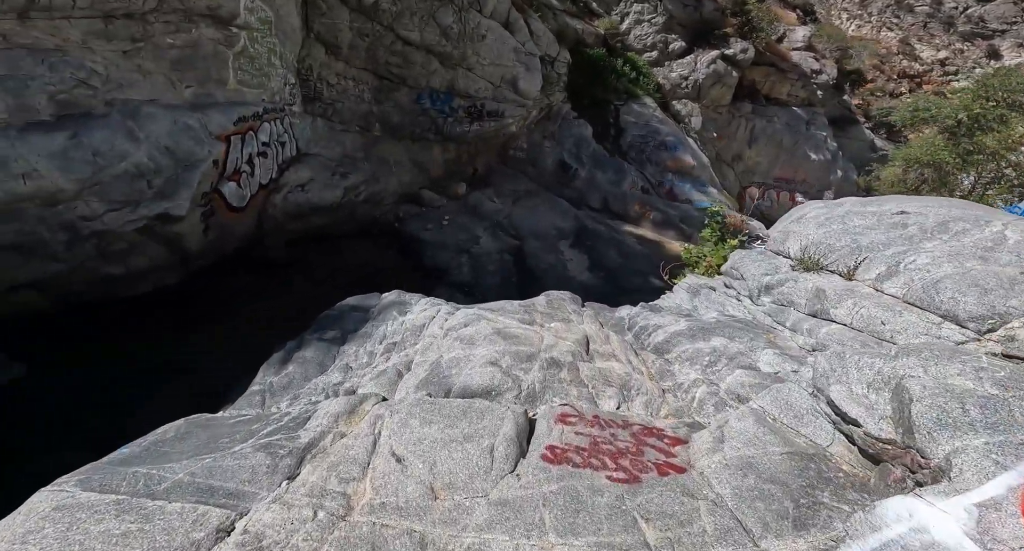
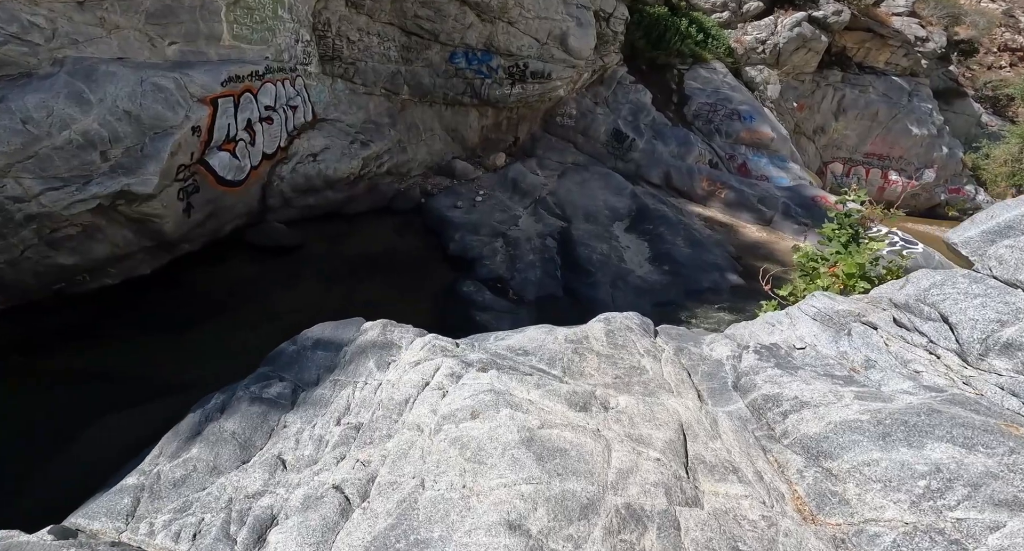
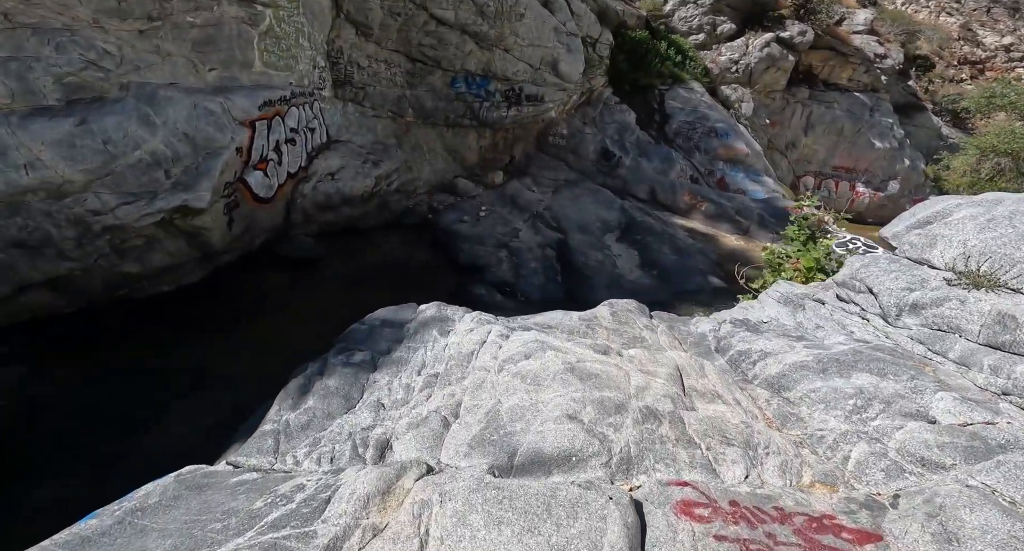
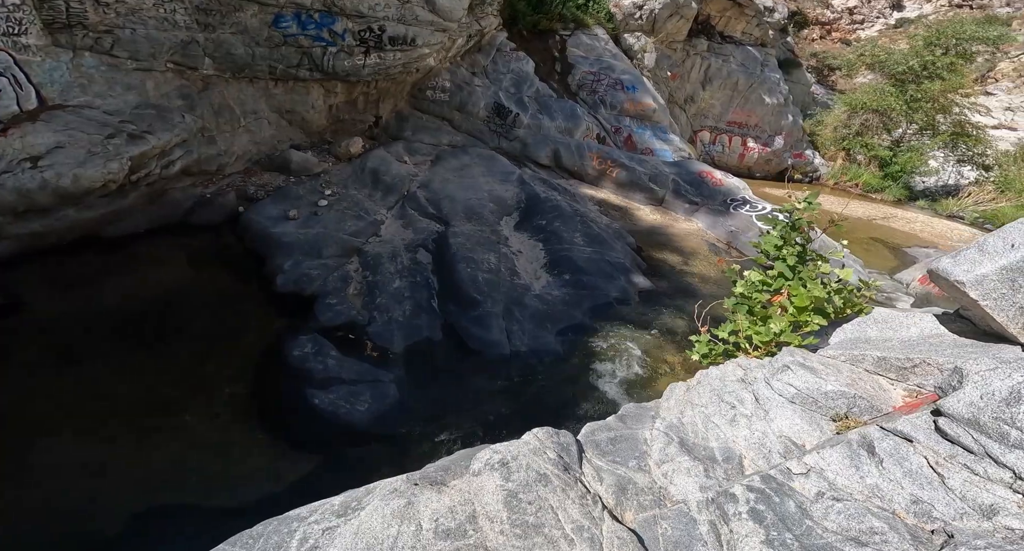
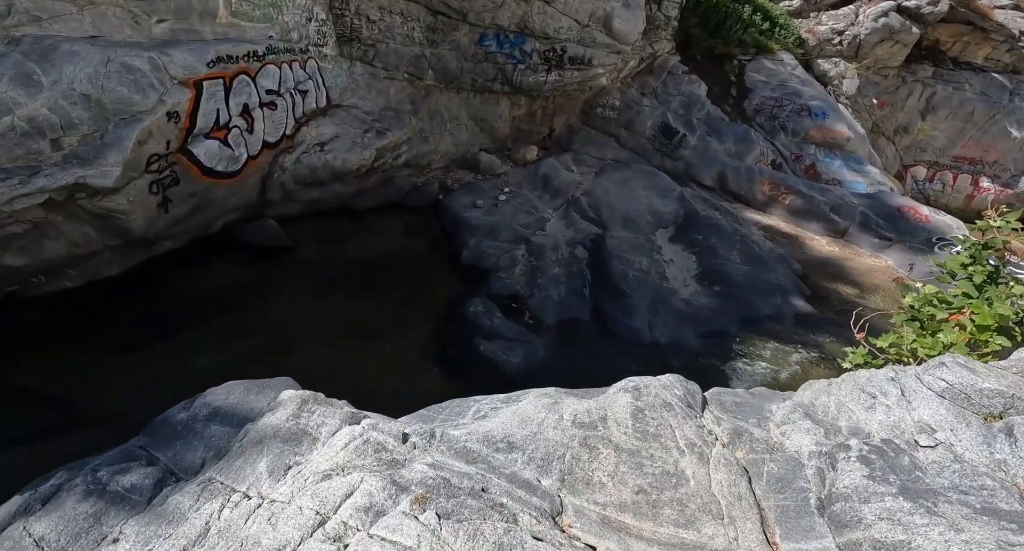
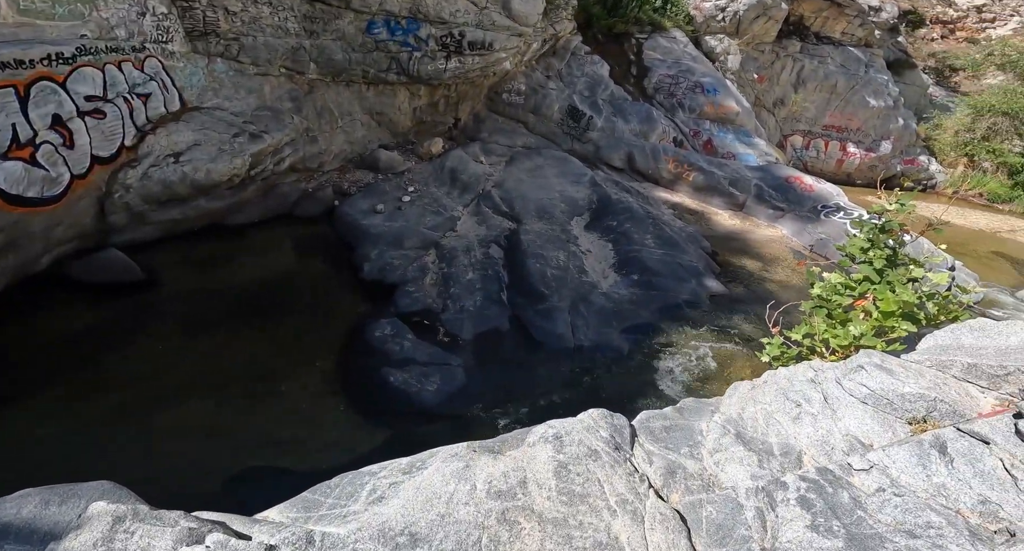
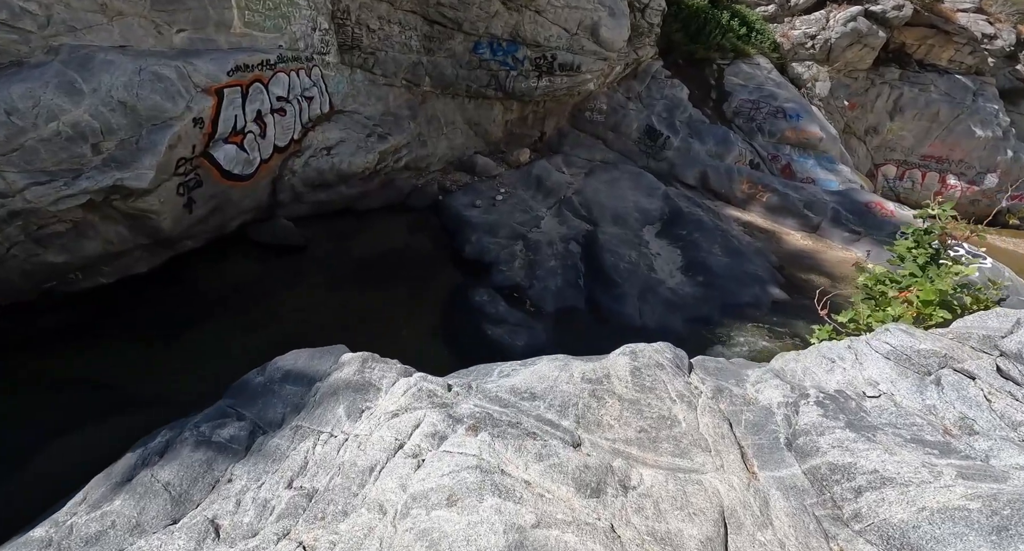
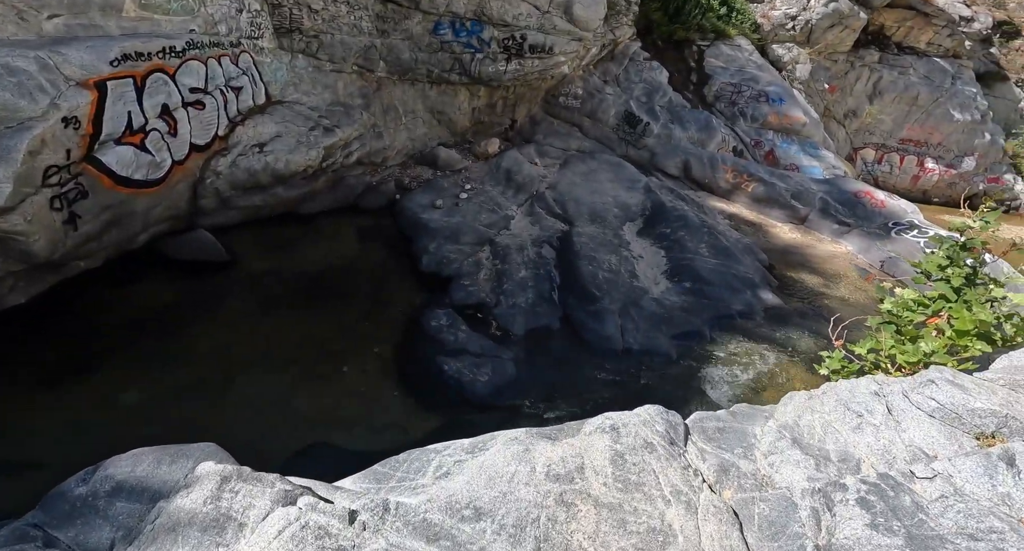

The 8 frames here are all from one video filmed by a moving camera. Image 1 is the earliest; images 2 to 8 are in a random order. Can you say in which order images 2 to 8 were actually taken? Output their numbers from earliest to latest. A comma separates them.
3, 2, 7, 5, 8, 6, 4
